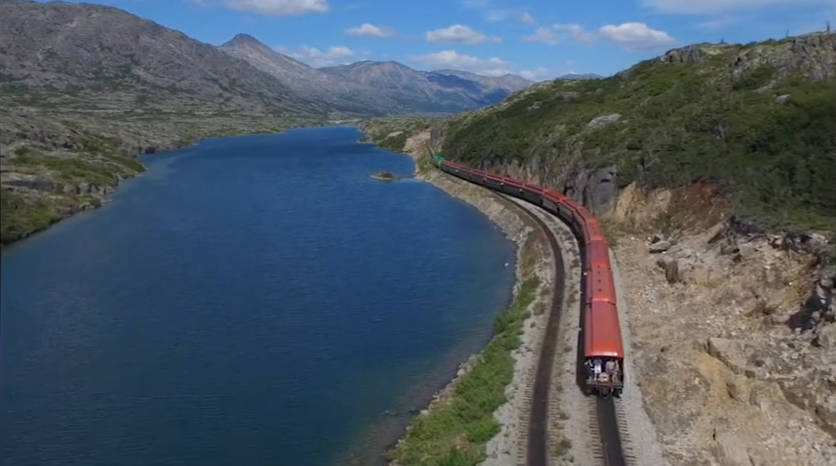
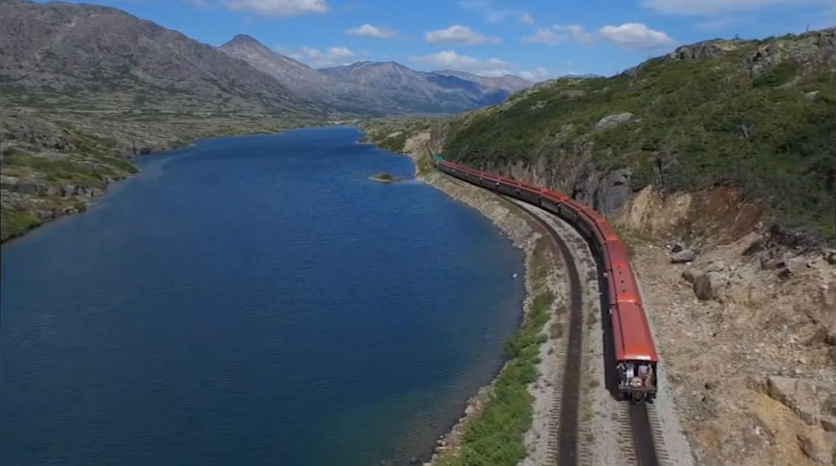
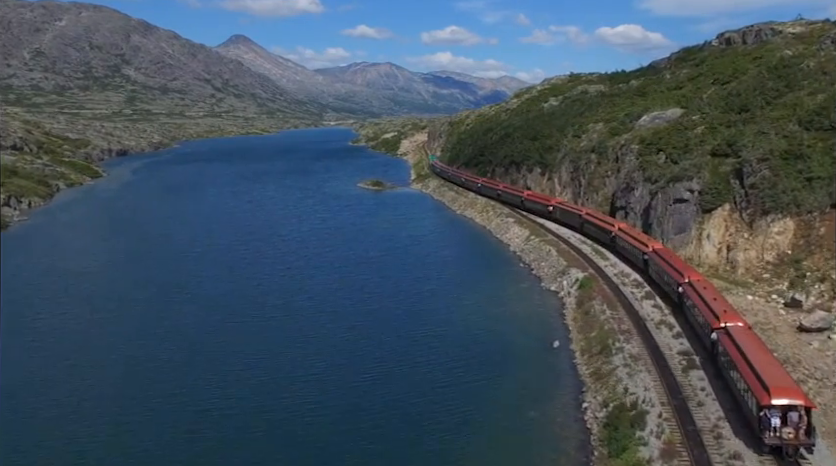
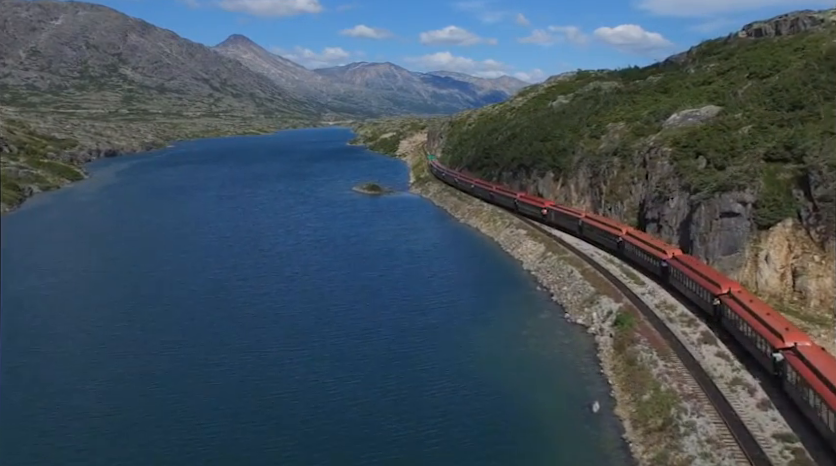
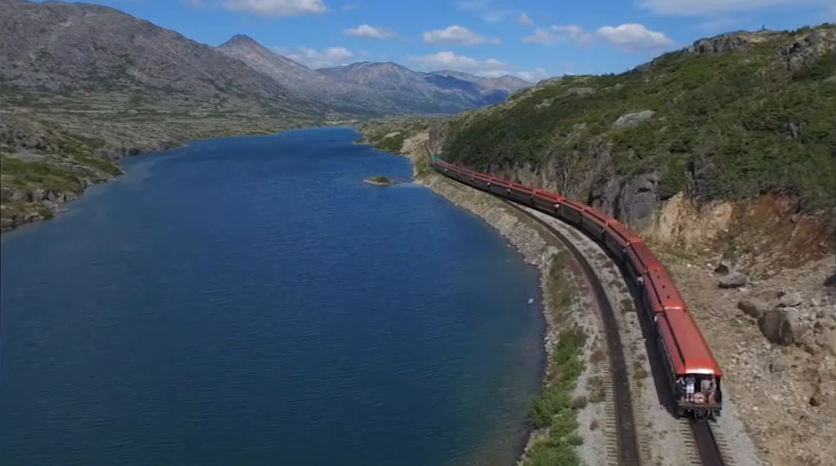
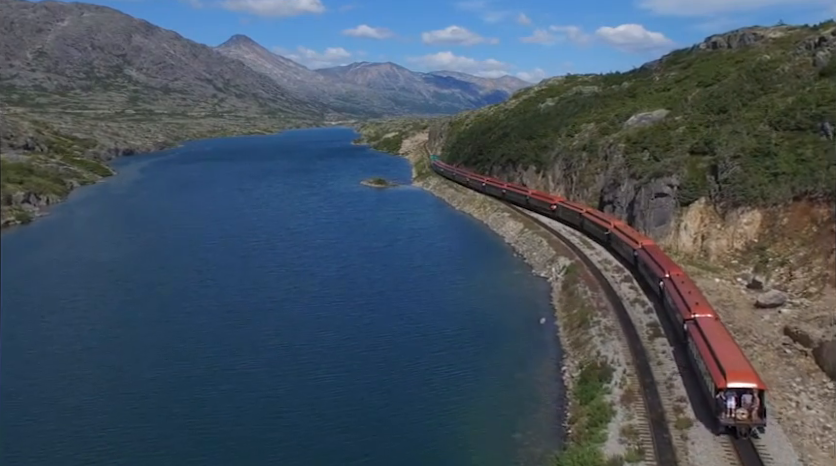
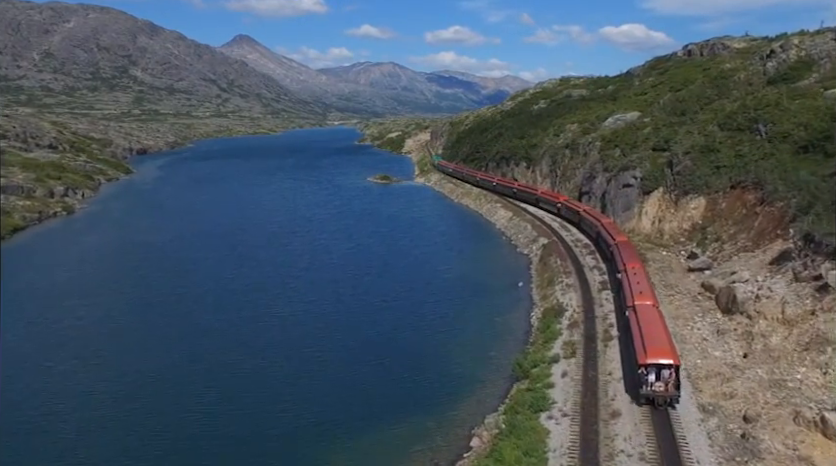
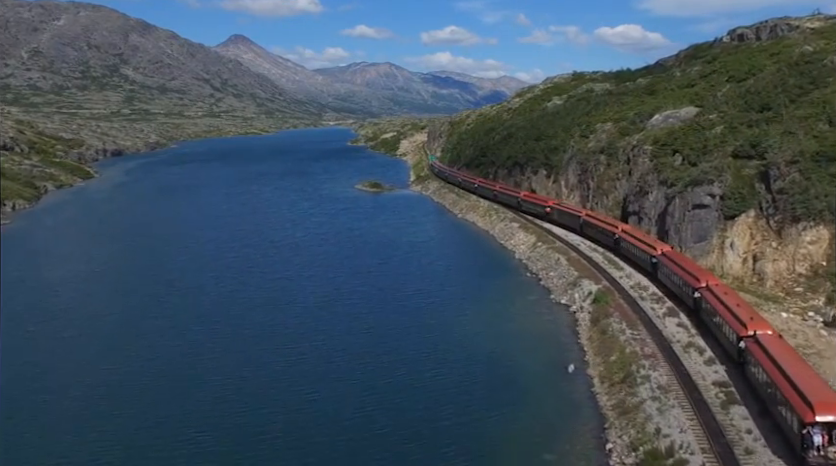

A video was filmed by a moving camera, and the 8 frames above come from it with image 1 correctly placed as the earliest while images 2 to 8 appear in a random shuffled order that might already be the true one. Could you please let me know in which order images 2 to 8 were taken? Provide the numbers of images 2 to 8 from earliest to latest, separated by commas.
2, 7, 5, 6, 3, 8, 4
